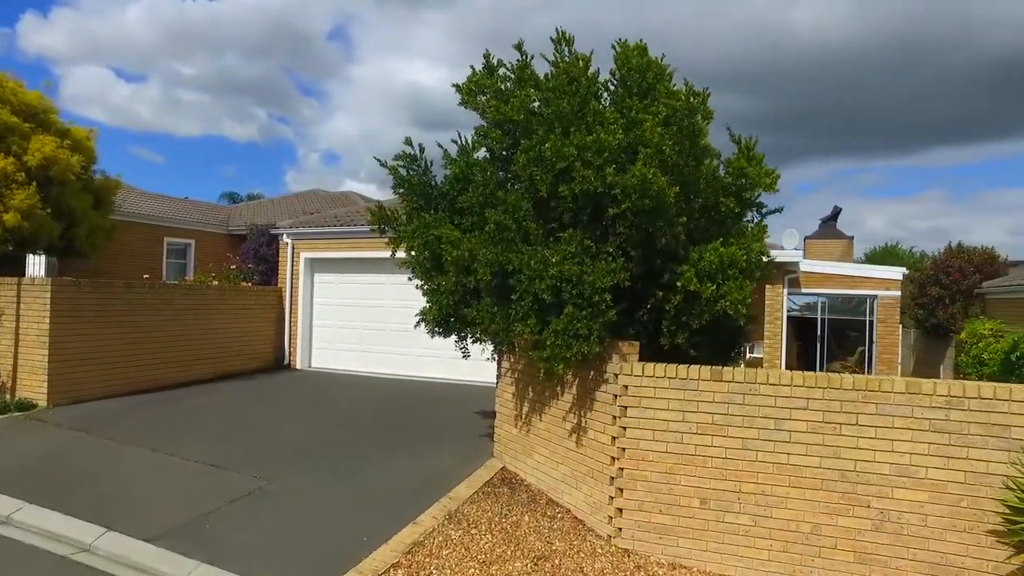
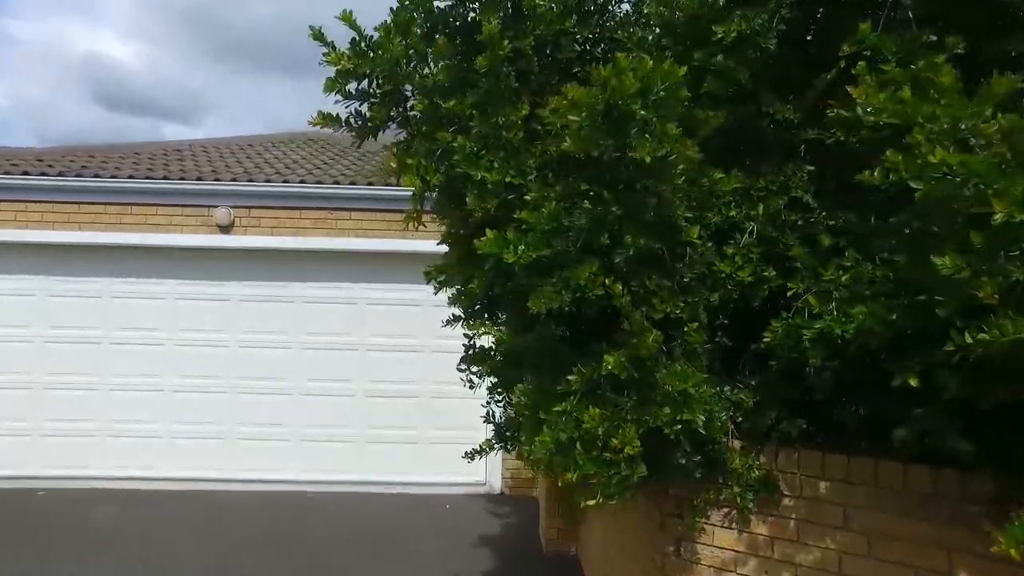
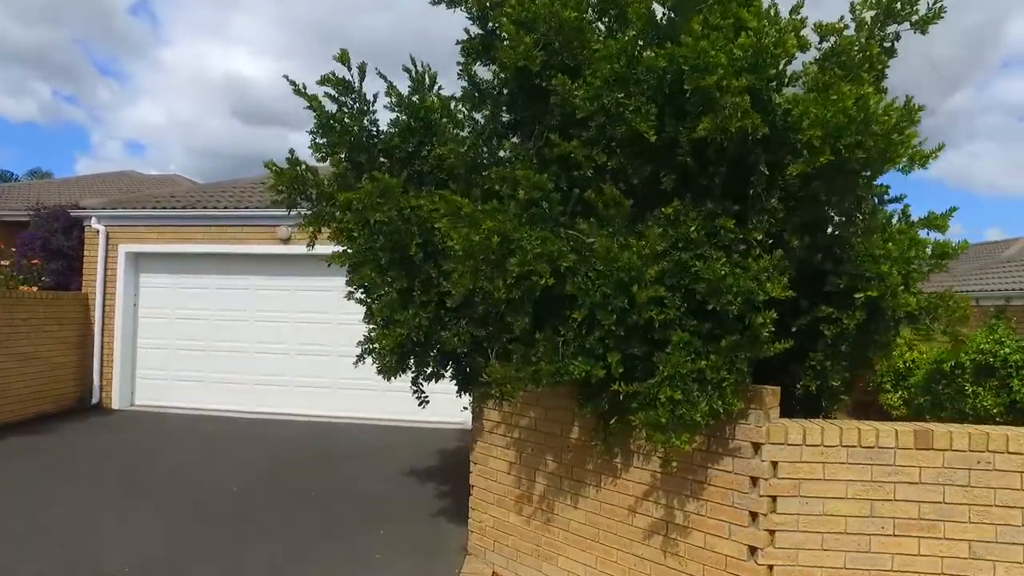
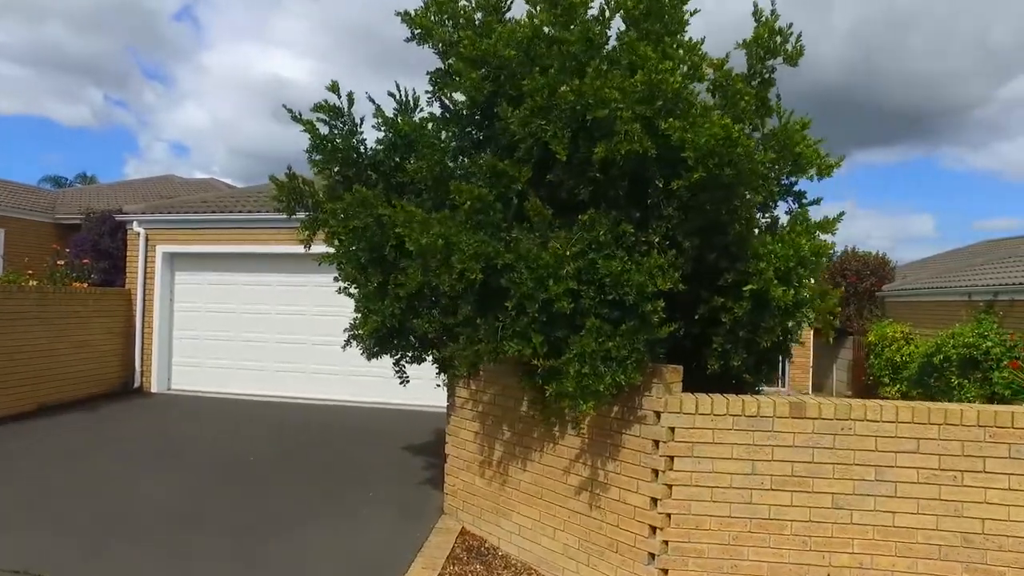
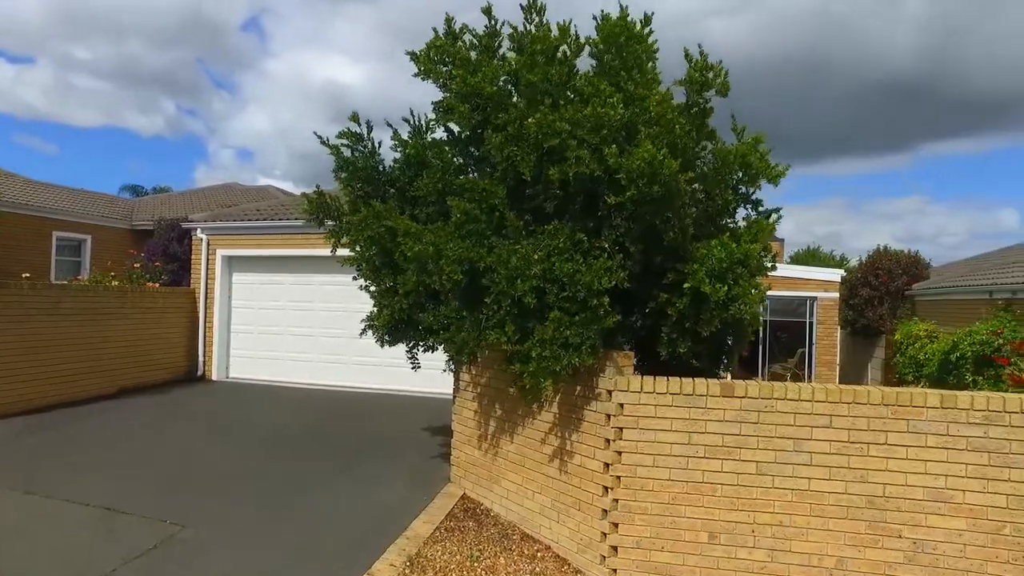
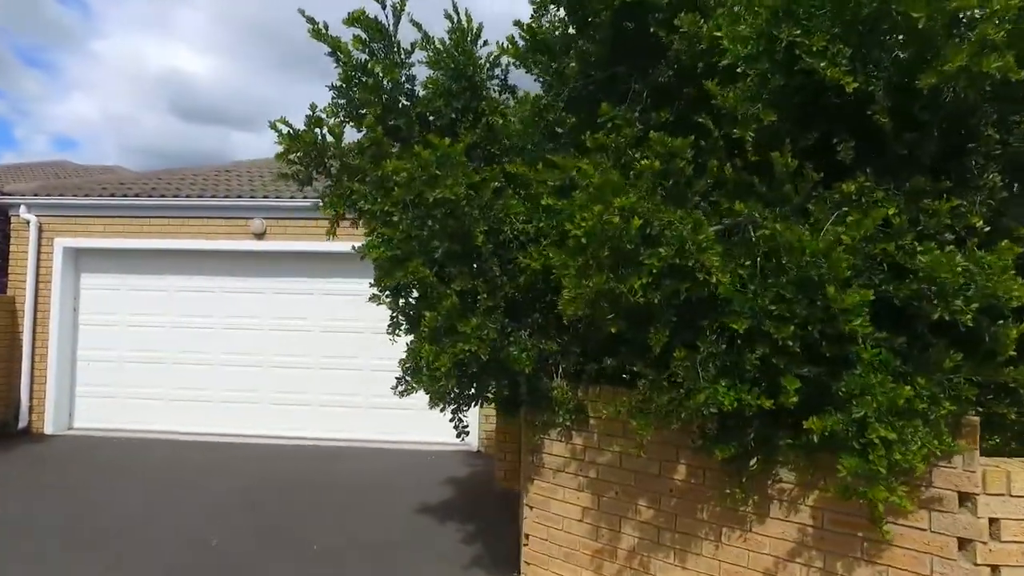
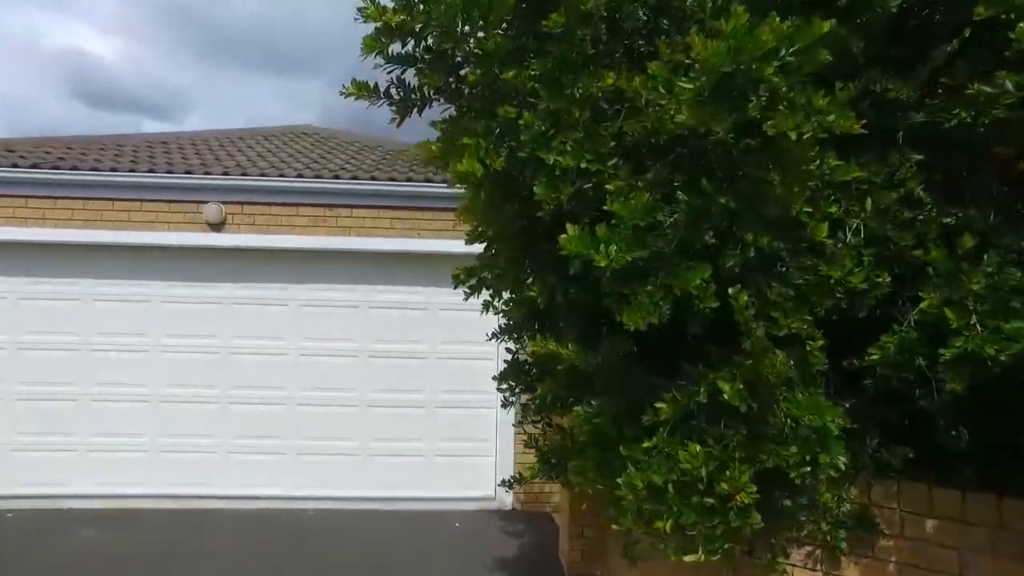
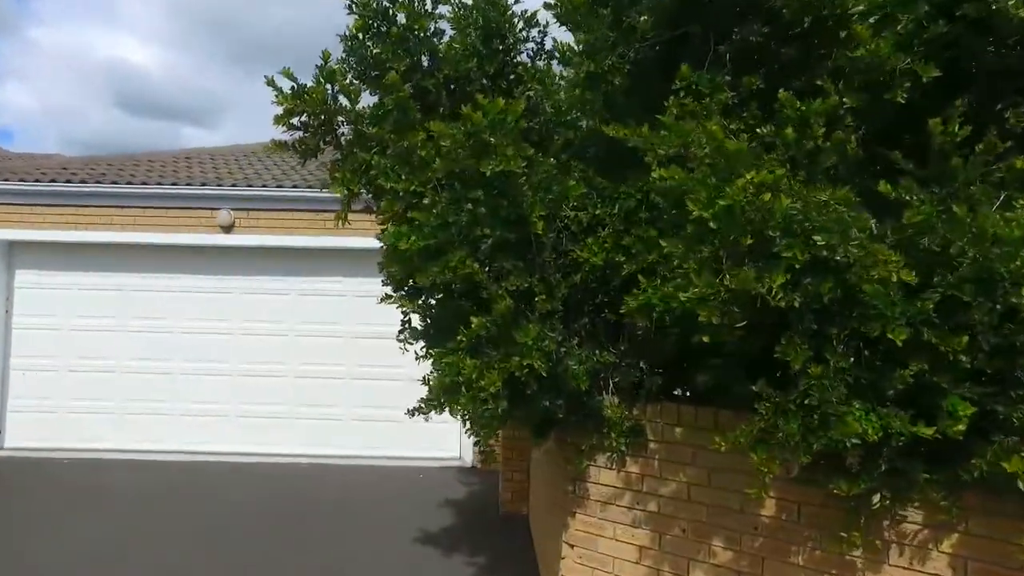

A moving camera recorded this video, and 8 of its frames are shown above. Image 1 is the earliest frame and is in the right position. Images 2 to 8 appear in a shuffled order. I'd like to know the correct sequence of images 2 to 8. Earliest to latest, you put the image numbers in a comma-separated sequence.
5, 4, 3, 6, 8, 2, 7
